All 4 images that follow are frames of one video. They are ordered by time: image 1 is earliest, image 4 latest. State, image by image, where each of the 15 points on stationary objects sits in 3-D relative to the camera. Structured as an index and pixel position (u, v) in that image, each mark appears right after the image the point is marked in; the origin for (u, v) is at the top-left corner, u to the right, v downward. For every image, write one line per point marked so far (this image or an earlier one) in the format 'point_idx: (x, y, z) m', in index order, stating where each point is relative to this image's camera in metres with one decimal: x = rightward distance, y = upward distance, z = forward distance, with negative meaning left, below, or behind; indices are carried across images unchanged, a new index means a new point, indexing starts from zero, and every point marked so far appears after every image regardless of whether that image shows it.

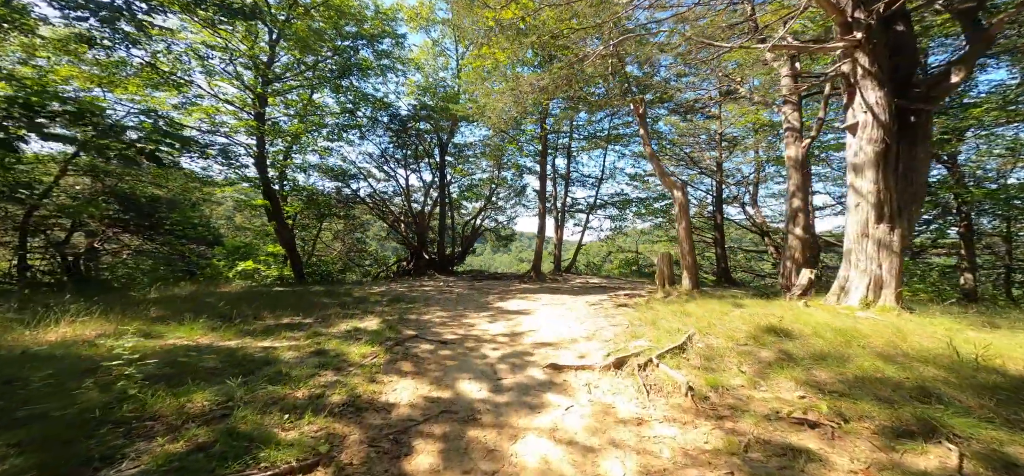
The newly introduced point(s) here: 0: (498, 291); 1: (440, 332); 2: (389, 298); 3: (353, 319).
0: (-0.3, -1.1, +7.9) m
1: (-0.8, -1.0, +4.0) m
2: (-2.1, -1.0, +6.3) m
3: (-1.9, -1.0, +4.4) m
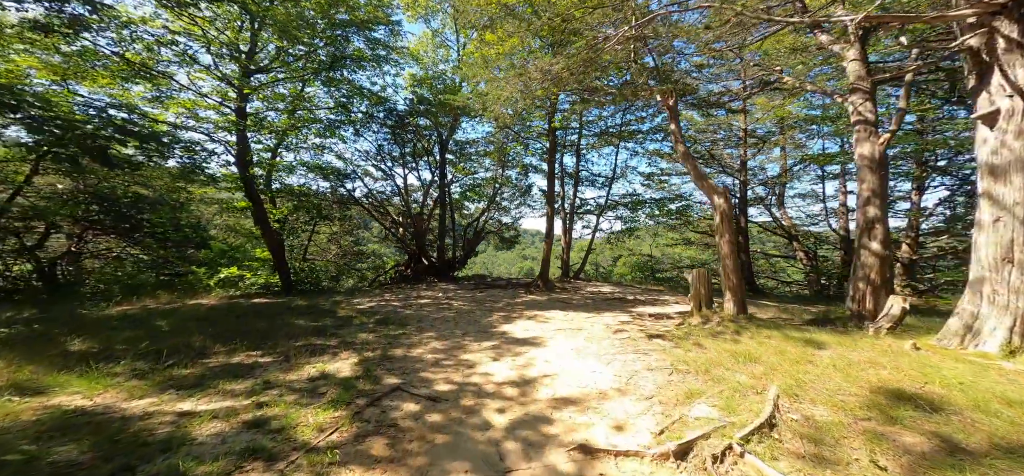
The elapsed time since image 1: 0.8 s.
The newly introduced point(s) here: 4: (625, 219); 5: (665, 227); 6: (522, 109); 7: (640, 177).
0: (-0.2, -1.3, +7.1) m
1: (-0.7, -1.2, +3.2) m
2: (-2.0, -1.2, +5.4) m
3: (-1.8, -1.1, +3.5) m
4: (+3.9, +0.7, +12.9) m
5: (+5.4, +0.4, +13.0) m
6: (+0.2, +2.8, +8.1) m
7: (+4.5, +2.1, +12.9) m
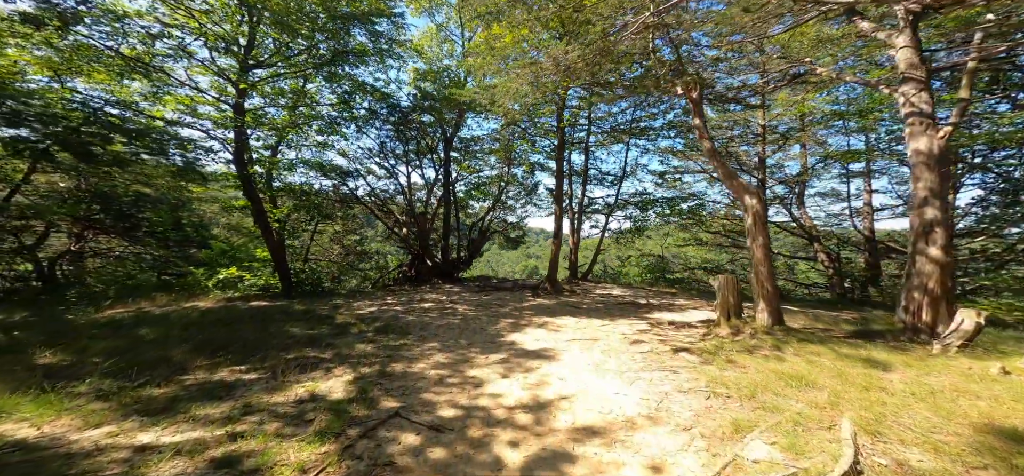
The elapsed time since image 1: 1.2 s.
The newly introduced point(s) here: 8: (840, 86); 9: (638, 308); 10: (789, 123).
0: (-0.1, -1.3, +6.7) m
1: (-0.6, -1.2, +2.8) m
2: (-1.9, -1.2, +5.1) m
3: (-1.7, -1.2, +3.2) m
4: (+4.1, +0.7, +12.4) m
5: (+5.6, +0.4, +12.6) m
6: (+0.4, +2.8, +7.7) m
7: (+4.7, +2.1, +12.5) m
8: (+6.7, +3.1, +7.6) m
9: (+2.4, -1.3, +7.0) m
10: (+7.2, +3.0, +9.7) m
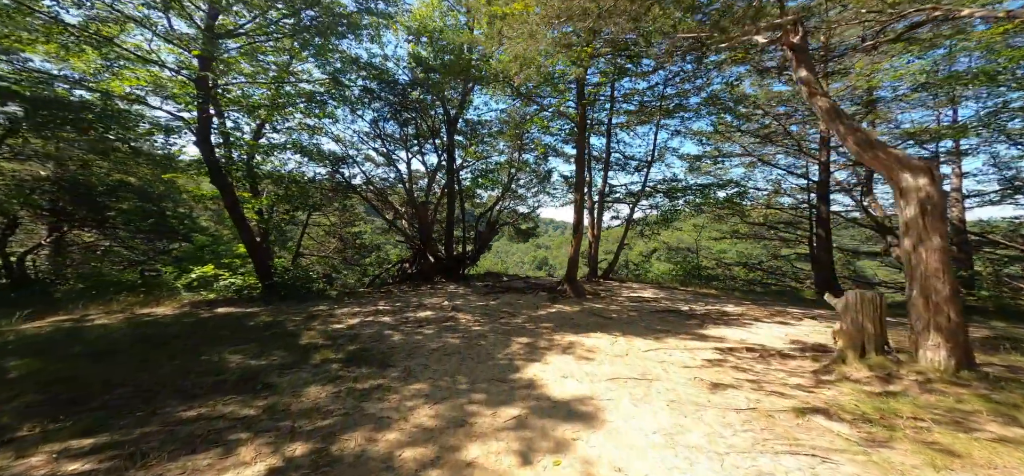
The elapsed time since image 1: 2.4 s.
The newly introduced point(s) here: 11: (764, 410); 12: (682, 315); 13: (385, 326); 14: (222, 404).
0: (+0.2, -1.2, +5.4) m
1: (-0.5, -1.2, +1.5) m
2: (-1.7, -1.1, +3.8) m
3: (-1.6, -1.1, +1.9) m
4: (+4.5, +0.9, +11.0) m
5: (+6.0, +0.6, +11.1) m
6: (+0.6, +2.9, +6.3) m
7: (+5.0, +2.3, +10.9) m
8: (+6.9, +3.2, +6.0) m
9: (+2.6, -1.2, +5.6) m
10: (+7.5, +3.2, +8.1) m
11: (+1.6, -1.1, +2.4) m
12: (+2.7, -1.2, +5.9) m
13: (-1.7, -1.2, +4.9) m
14: (-2.0, -1.1, +2.5) m
